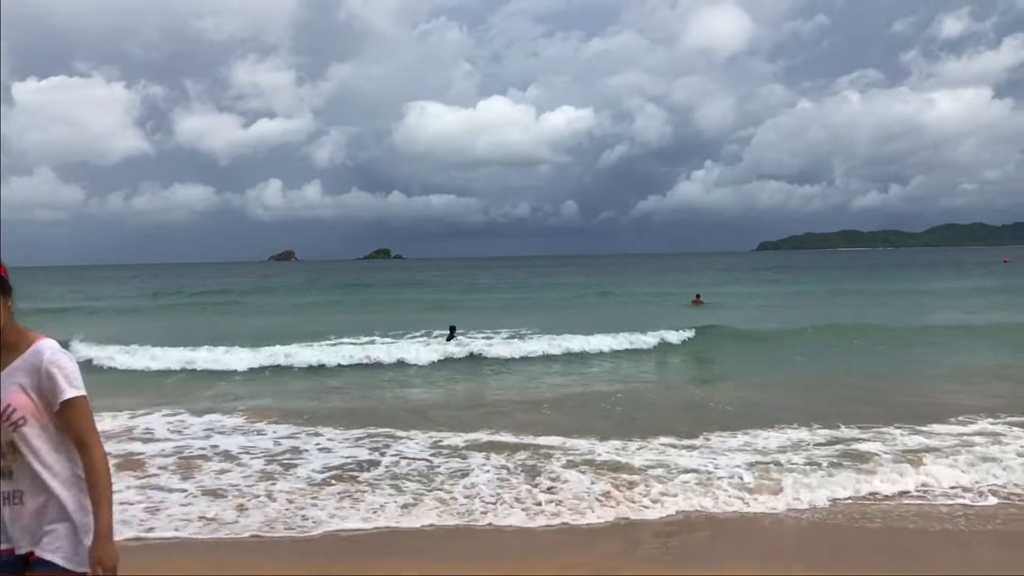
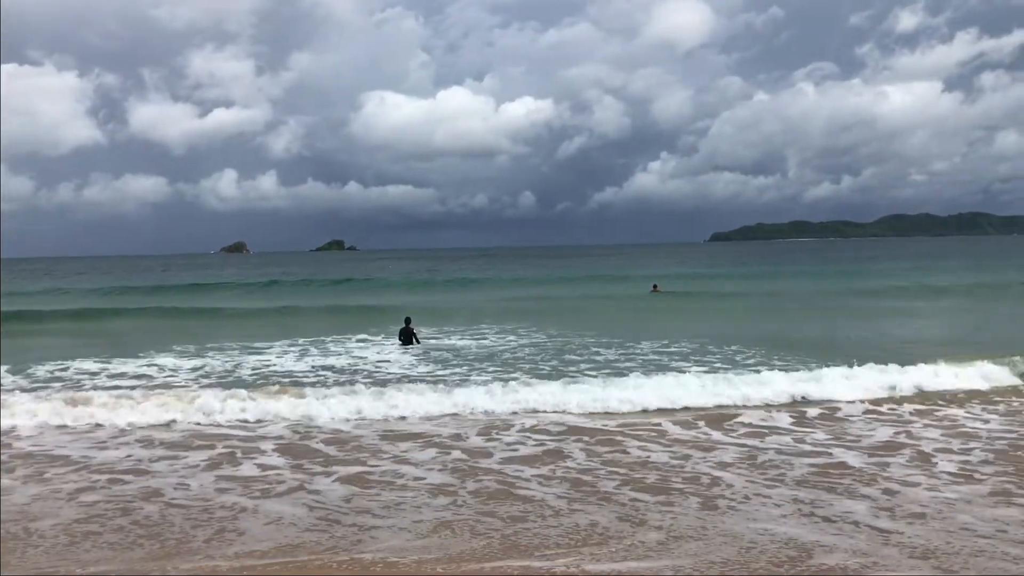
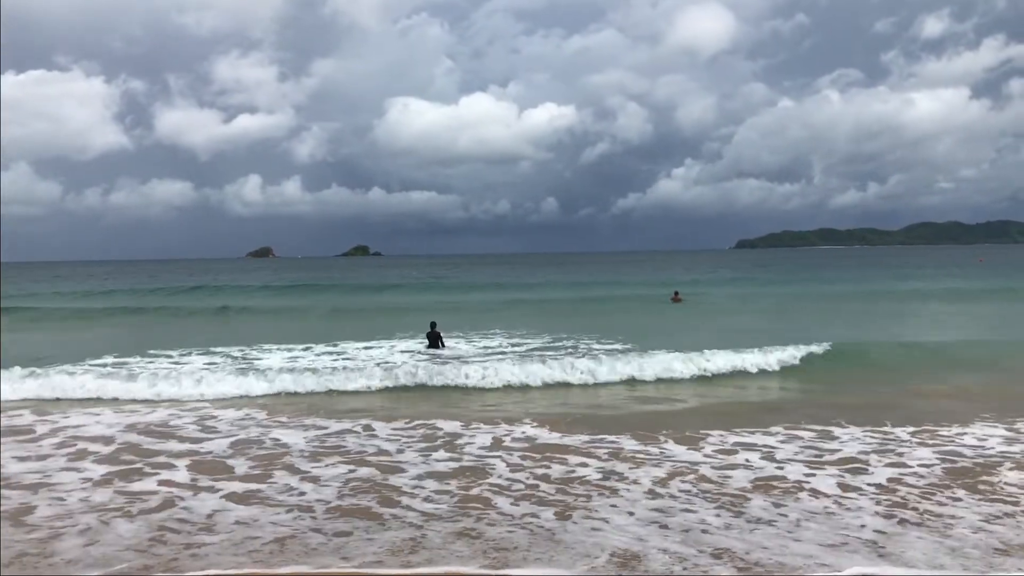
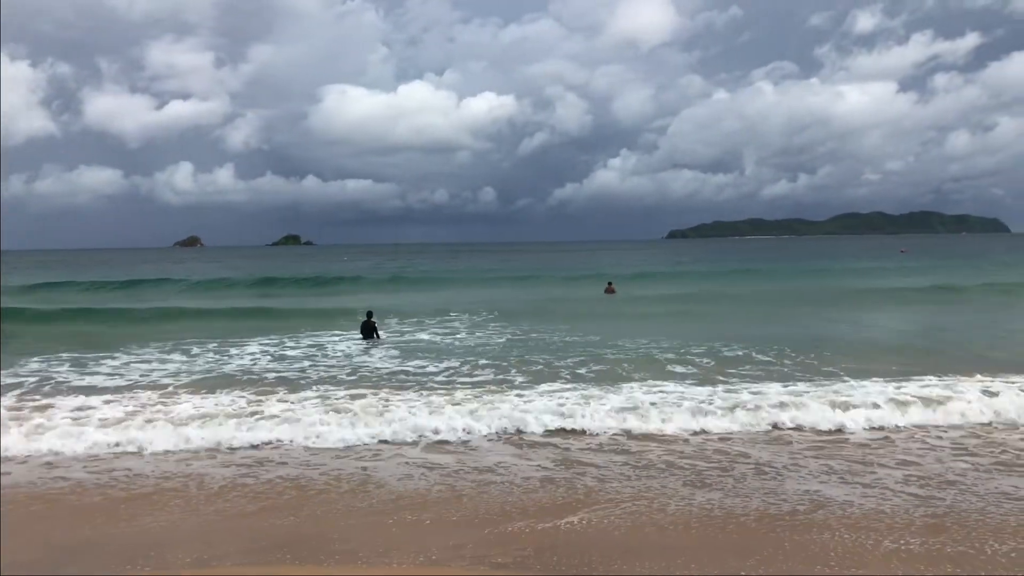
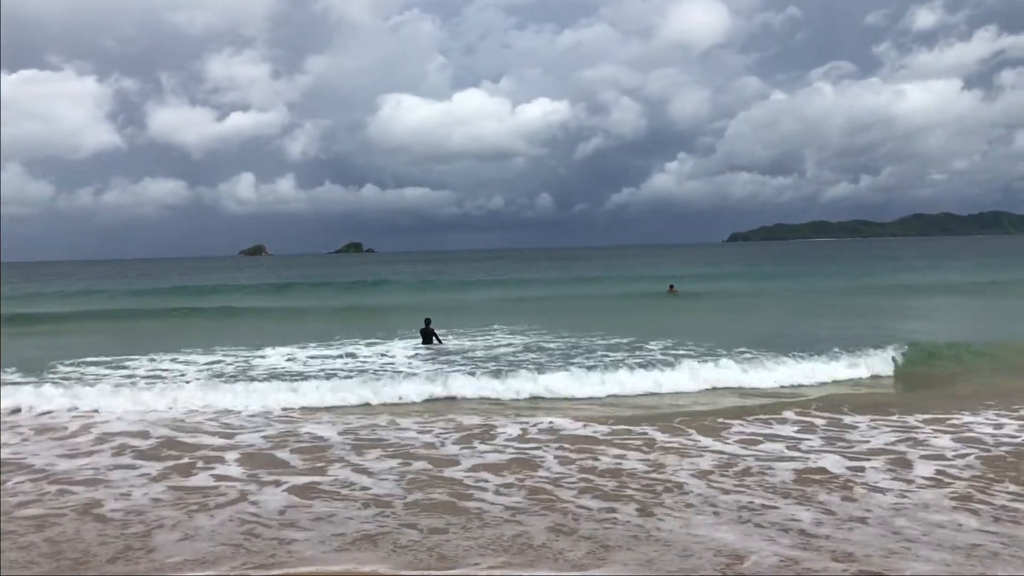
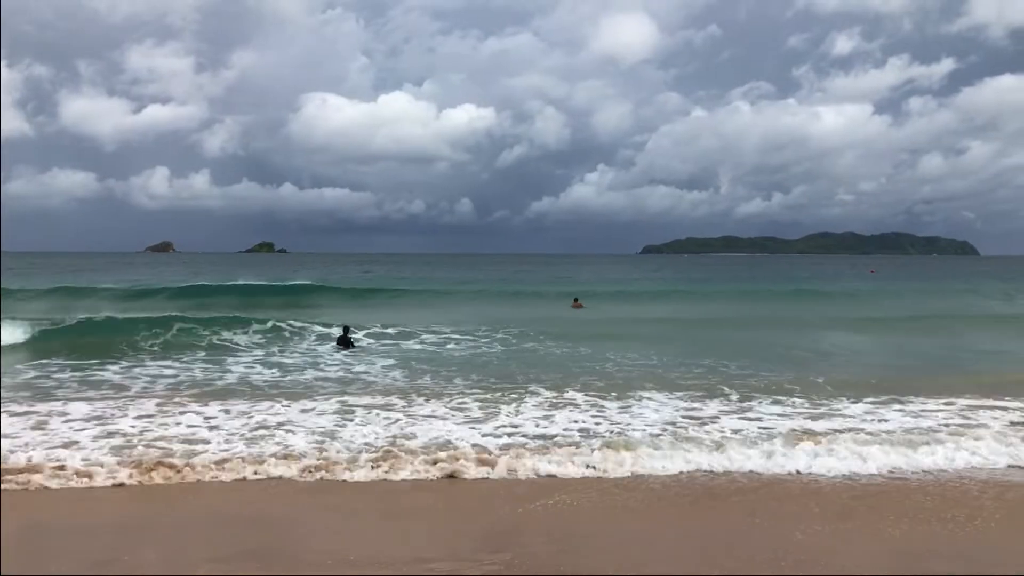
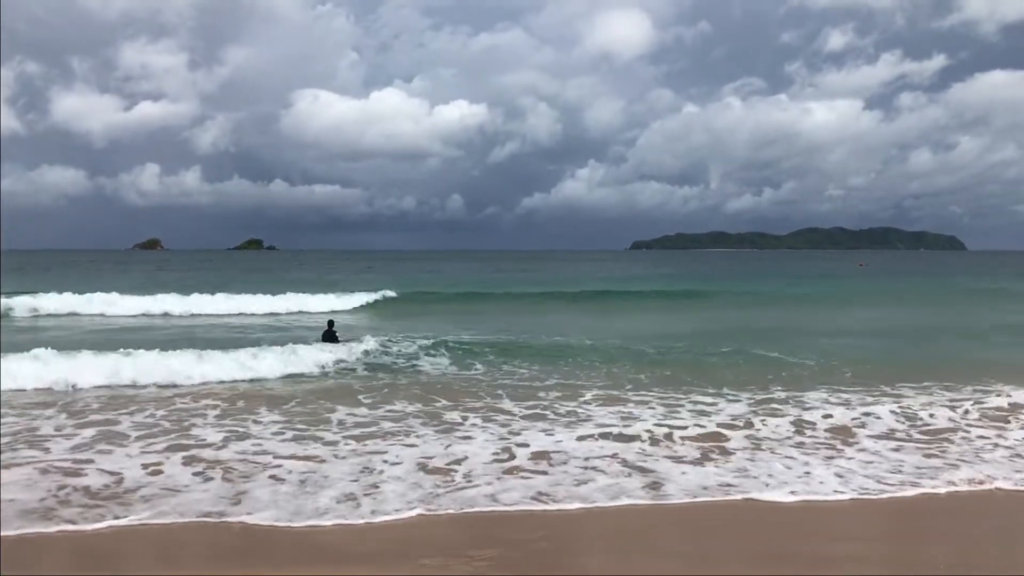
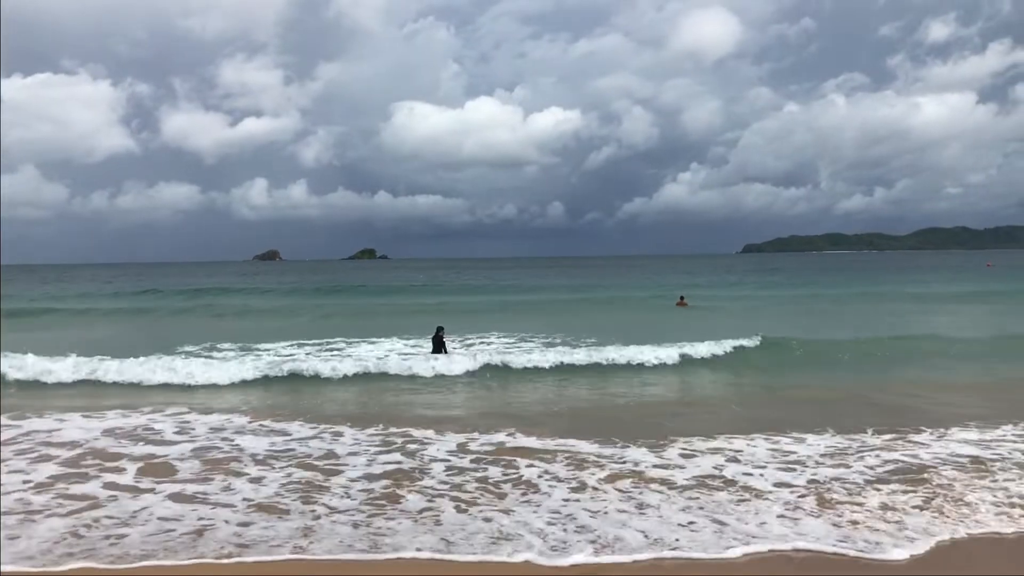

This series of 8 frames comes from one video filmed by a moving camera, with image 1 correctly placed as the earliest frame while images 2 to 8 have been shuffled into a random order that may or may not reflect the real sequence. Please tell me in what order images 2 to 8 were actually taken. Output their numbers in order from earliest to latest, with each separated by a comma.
8, 3, 5, 2, 4, 6, 7
